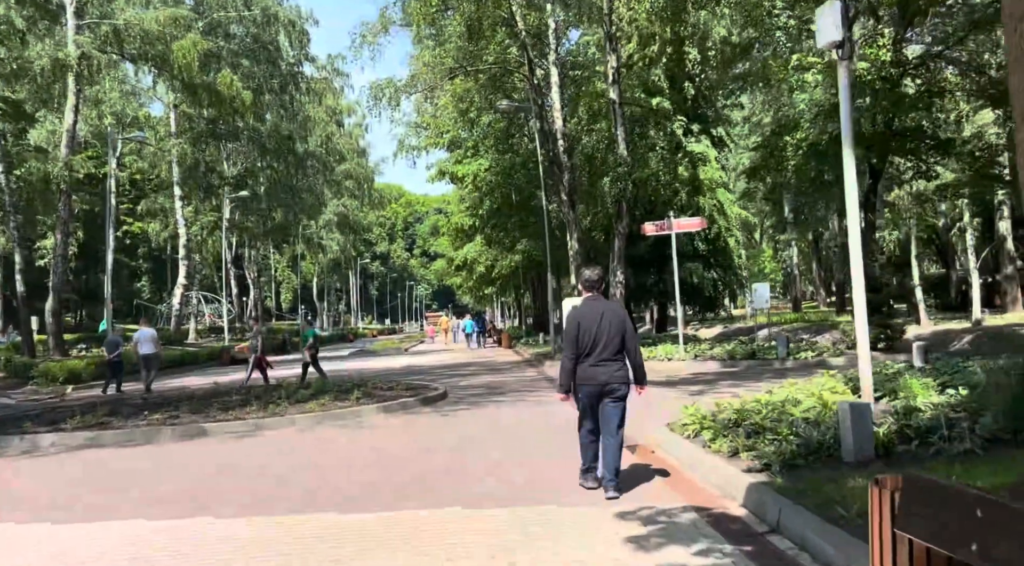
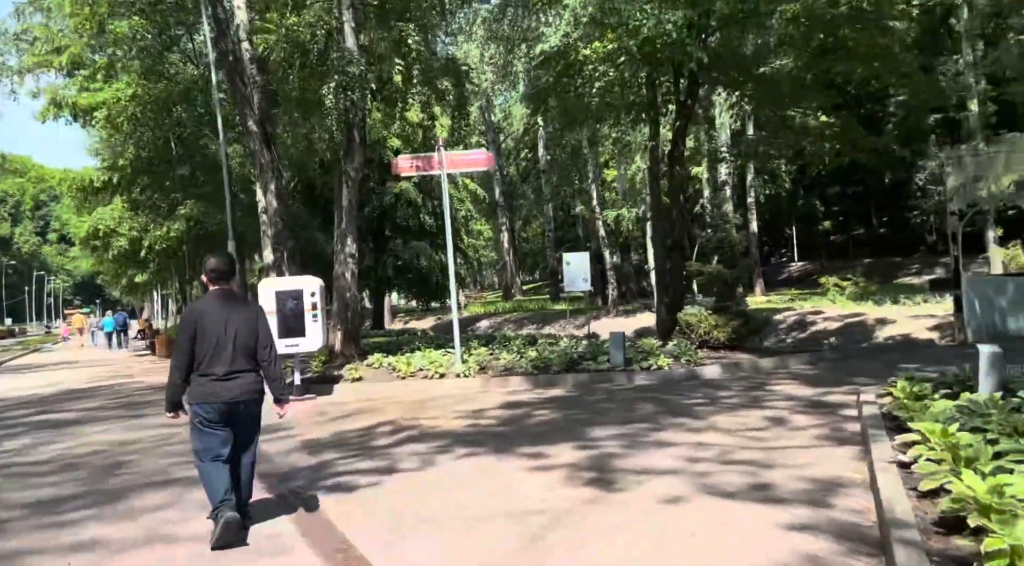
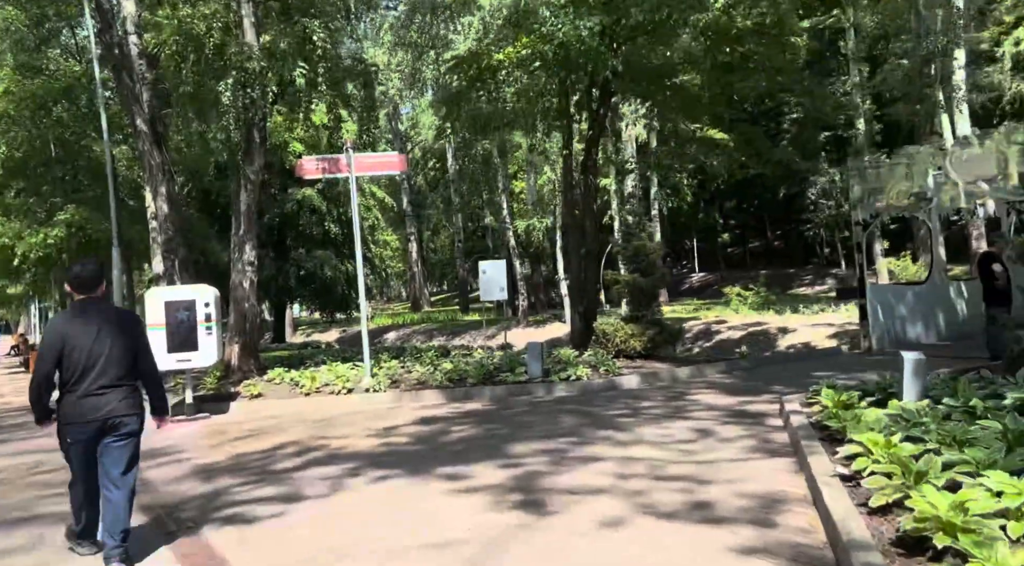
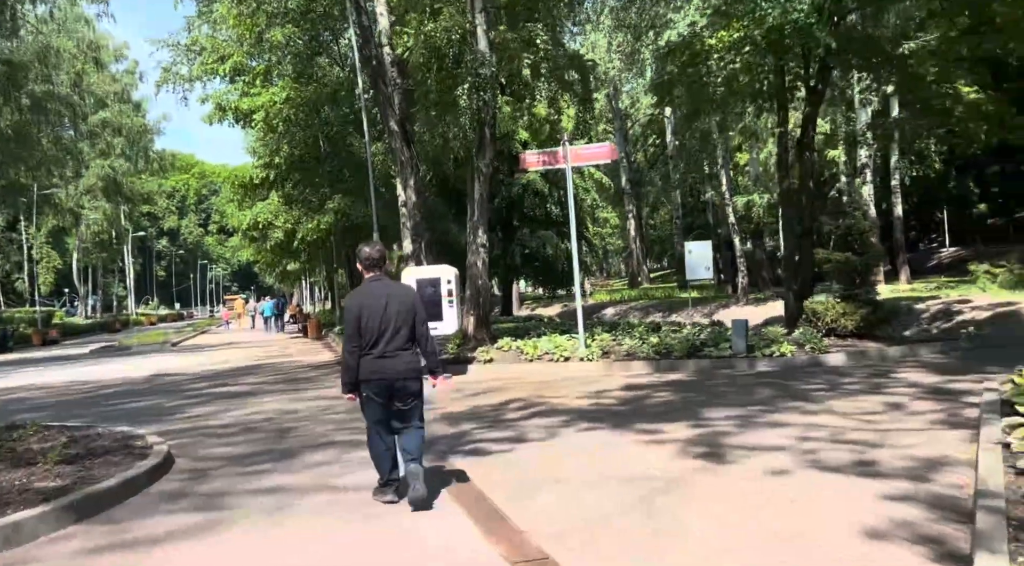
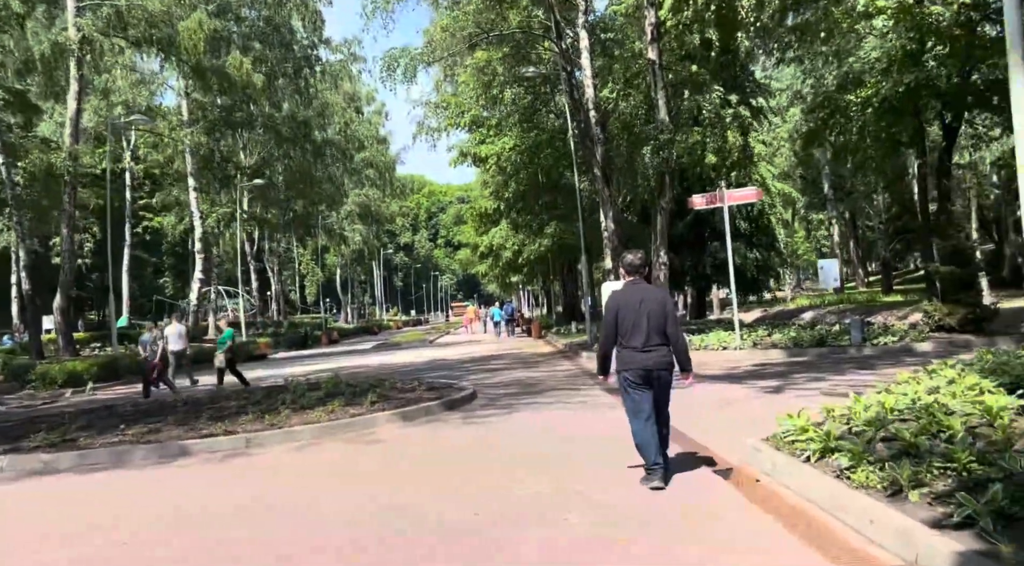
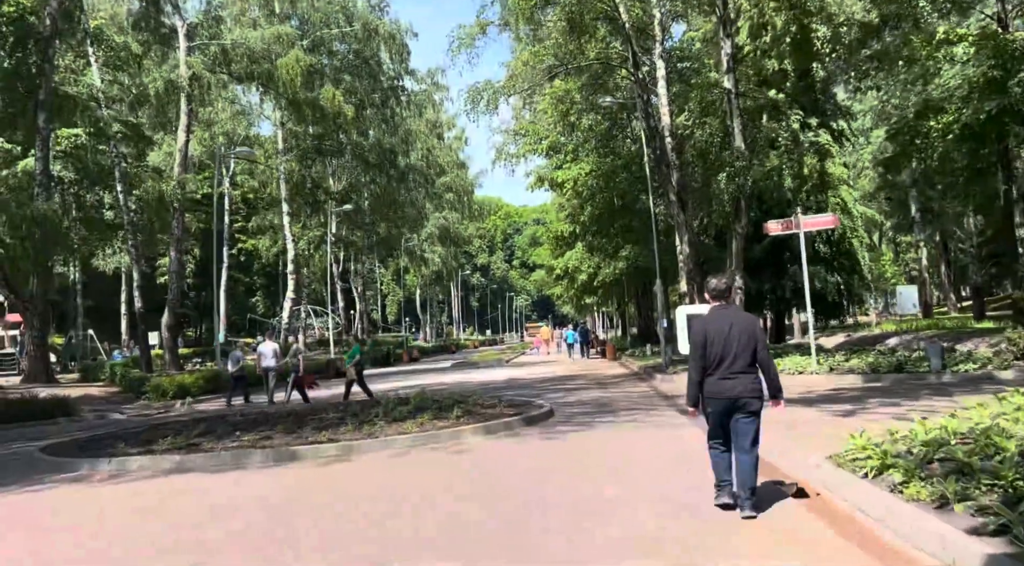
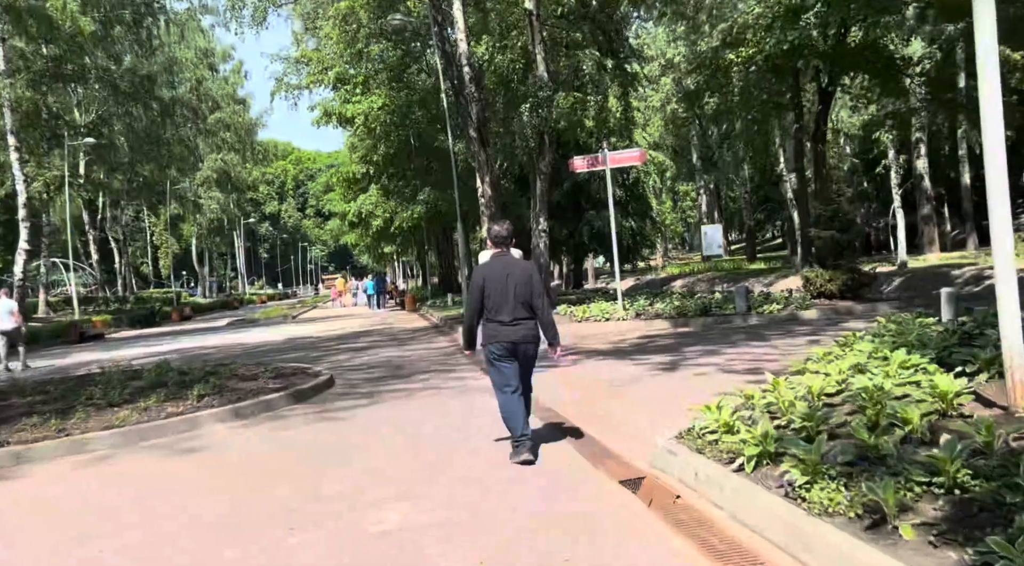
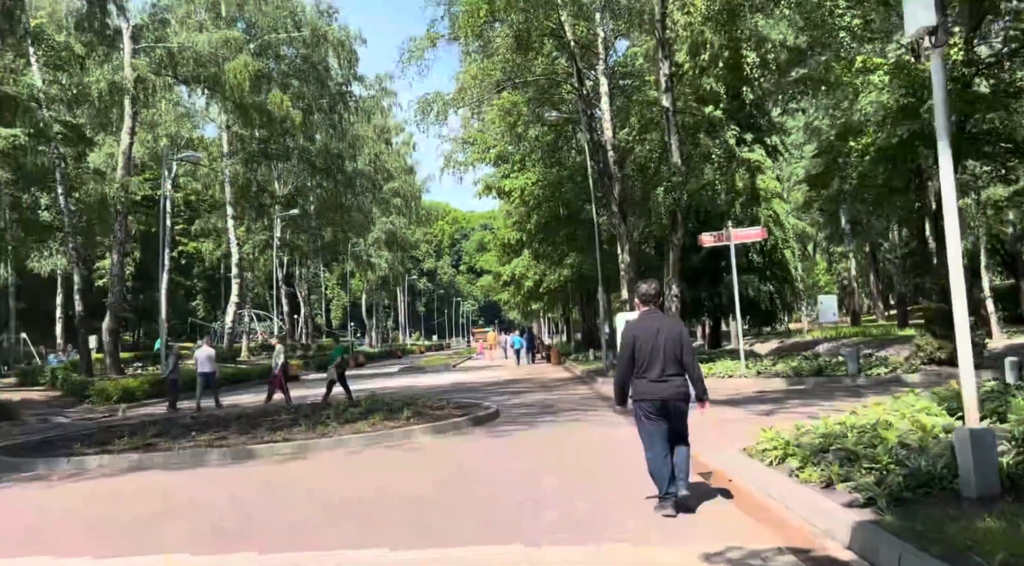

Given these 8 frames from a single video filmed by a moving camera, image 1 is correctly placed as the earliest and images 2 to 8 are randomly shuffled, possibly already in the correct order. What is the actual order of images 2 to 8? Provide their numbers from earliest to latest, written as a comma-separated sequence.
8, 6, 5, 7, 4, 2, 3
